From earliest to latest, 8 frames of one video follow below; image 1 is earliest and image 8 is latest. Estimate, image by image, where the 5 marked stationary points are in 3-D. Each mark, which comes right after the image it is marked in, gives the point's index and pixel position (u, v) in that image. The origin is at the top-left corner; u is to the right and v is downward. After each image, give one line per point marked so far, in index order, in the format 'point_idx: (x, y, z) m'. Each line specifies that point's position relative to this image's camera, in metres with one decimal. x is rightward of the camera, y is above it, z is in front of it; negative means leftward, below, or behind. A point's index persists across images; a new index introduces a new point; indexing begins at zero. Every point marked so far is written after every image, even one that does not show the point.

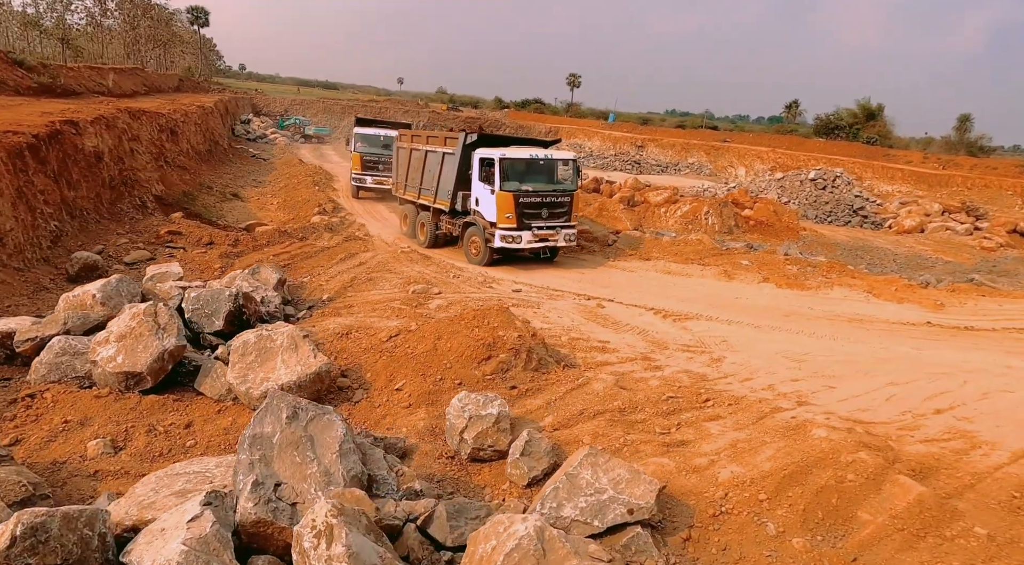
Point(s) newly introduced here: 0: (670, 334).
0: (+2.3, -0.8, +10.0) m
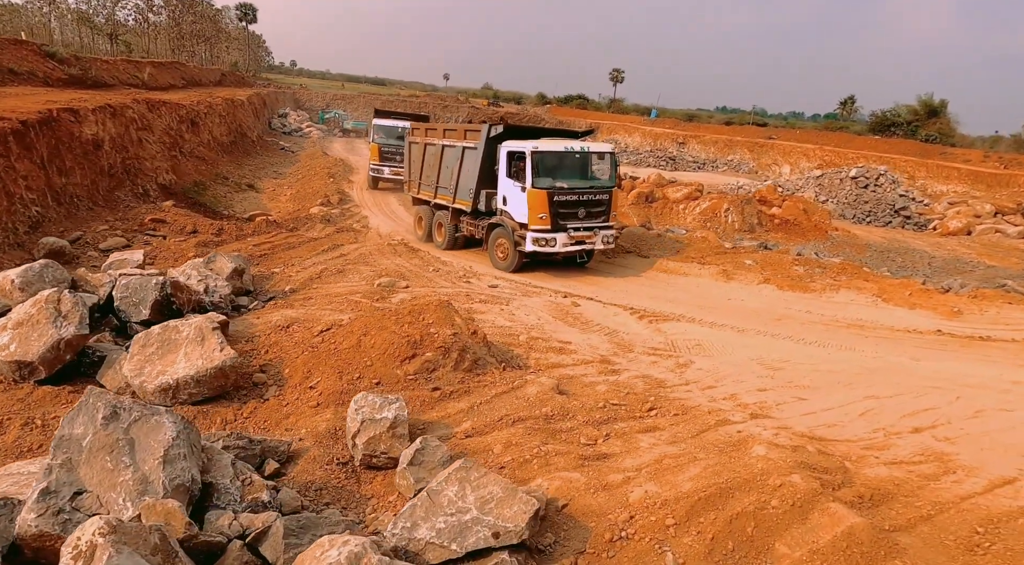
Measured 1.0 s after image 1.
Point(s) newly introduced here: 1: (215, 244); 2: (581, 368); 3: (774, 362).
0: (+1.7, -0.8, +9.4) m
1: (-5.6, +0.7, +12.7) m
2: (+0.8, -1.0, +8.0) m
3: (+3.3, -1.0, +8.7) m
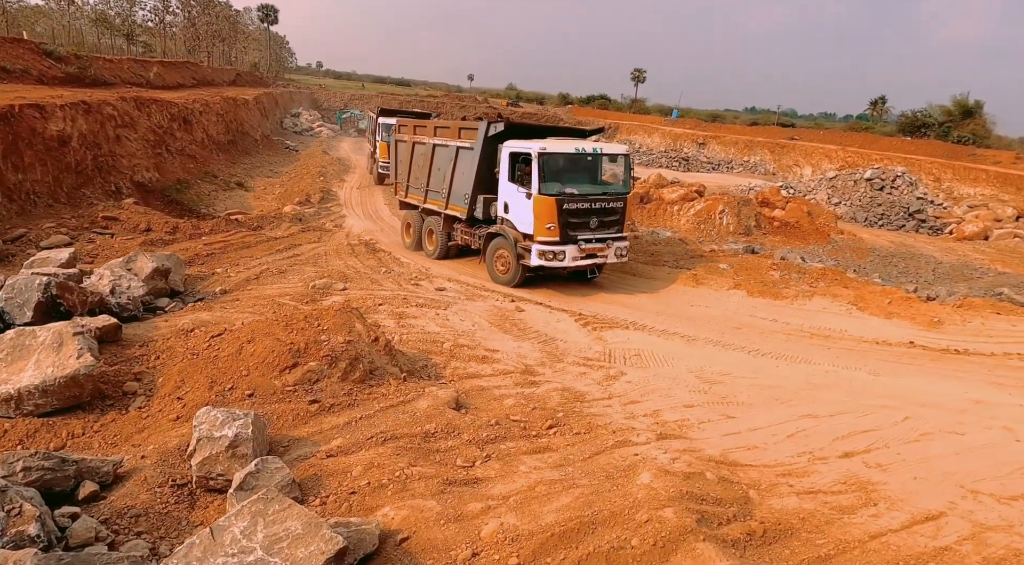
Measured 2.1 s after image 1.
0: (+0.8, -0.8, +8.8) m
1: (-6.4, +0.7, +12.4) m
2: (-0.1, -1.1, +7.5) m
3: (+2.4, -1.1, +8.1) m
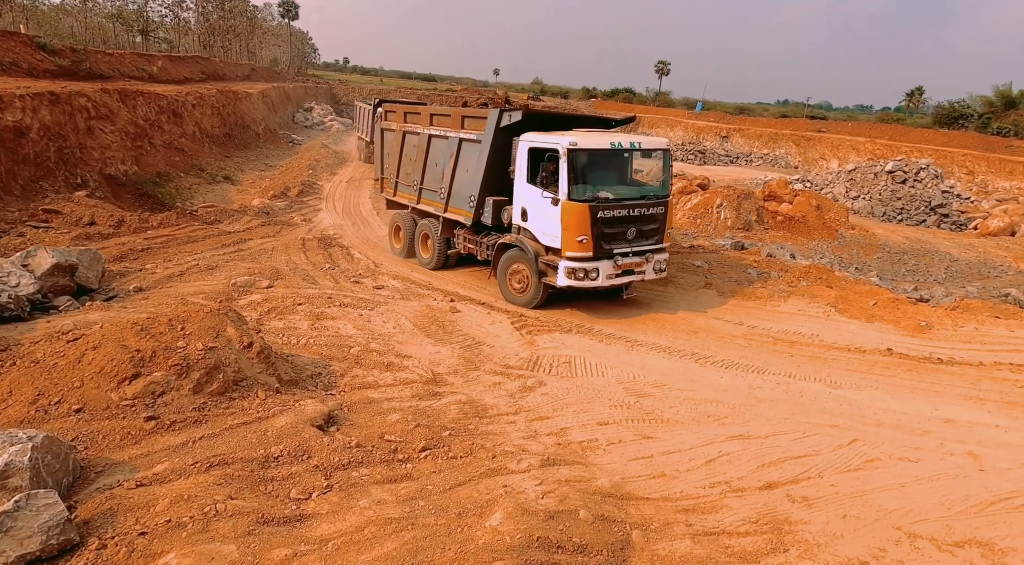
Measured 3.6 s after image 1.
0: (-0.1, -0.8, +8.0) m
1: (-7.2, +0.8, +11.8) m
2: (-1.2, -1.1, +6.7) m
3: (+1.4, -1.1, +7.2) m
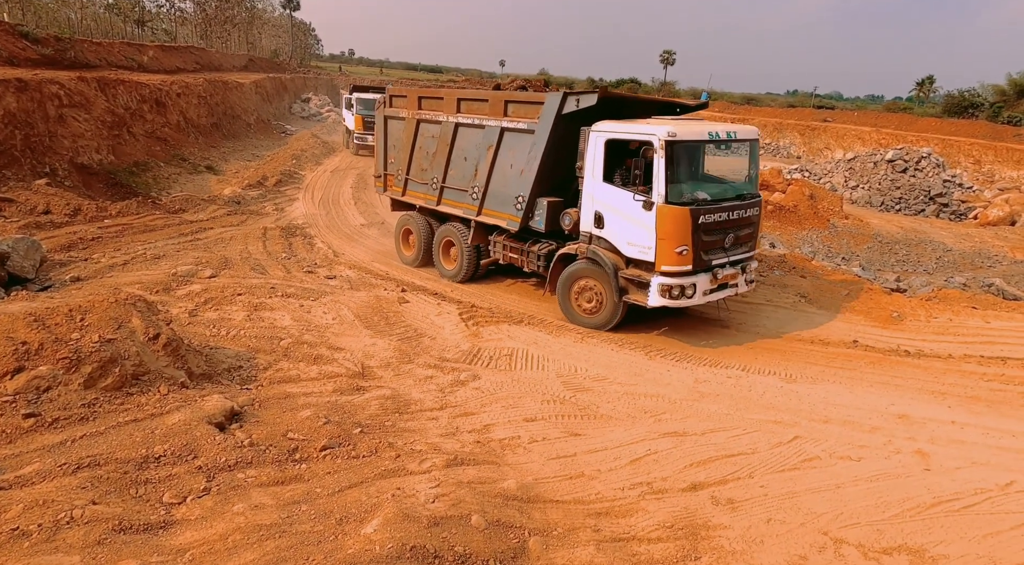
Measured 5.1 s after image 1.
0: (-0.8, -0.7, +7.7) m
1: (-7.8, +0.9, +11.5) m
2: (-1.8, -1.0, +6.4) m
3: (+0.7, -1.0, +6.9) m
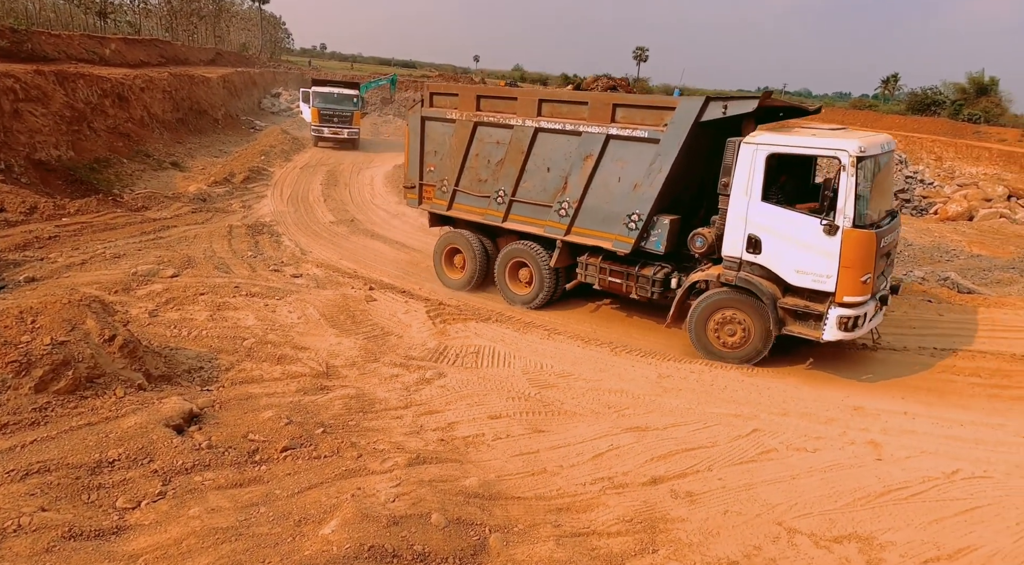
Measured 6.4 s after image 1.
0: (-1.2, -0.7, +7.6) m
1: (-8.4, +0.9, +11.2) m
2: (-2.2, -1.0, +6.3) m
3: (+0.4, -1.0, +6.9) m
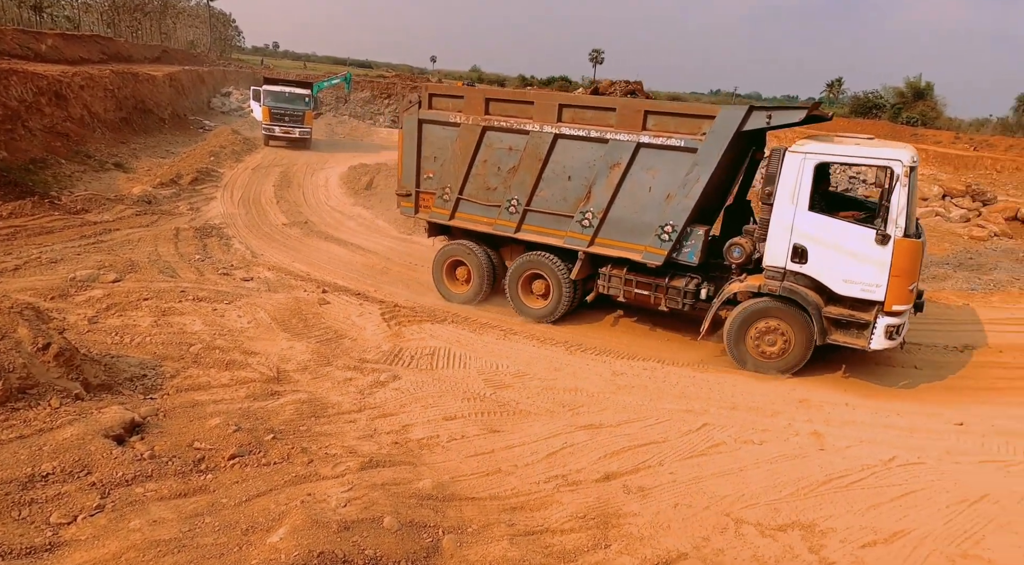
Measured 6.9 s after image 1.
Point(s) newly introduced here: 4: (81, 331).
0: (-1.7, -0.7, +7.6) m
1: (-9.1, +0.8, +10.7) m
2: (-2.6, -1.0, +6.2) m
3: (-0.1, -1.0, +6.9) m
4: (-4.5, -0.5, +7.1) m
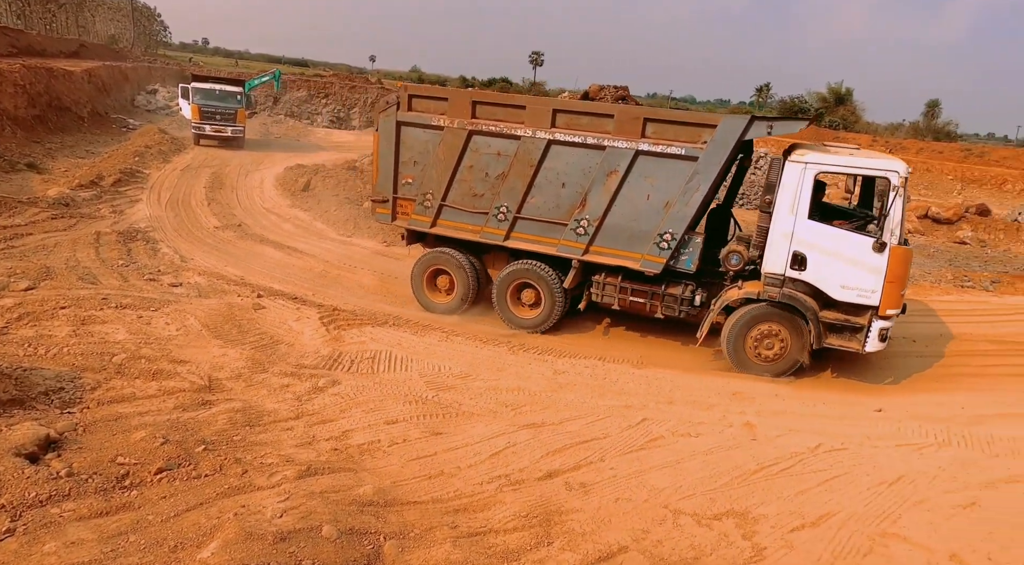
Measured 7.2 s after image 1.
0: (-2.4, -0.7, +7.4) m
1: (-10.0, +0.6, +9.9) m
2: (-3.1, -1.1, +5.9) m
3: (-0.7, -1.0, +6.9) m
4: (-5.1, -0.6, +6.7) m
